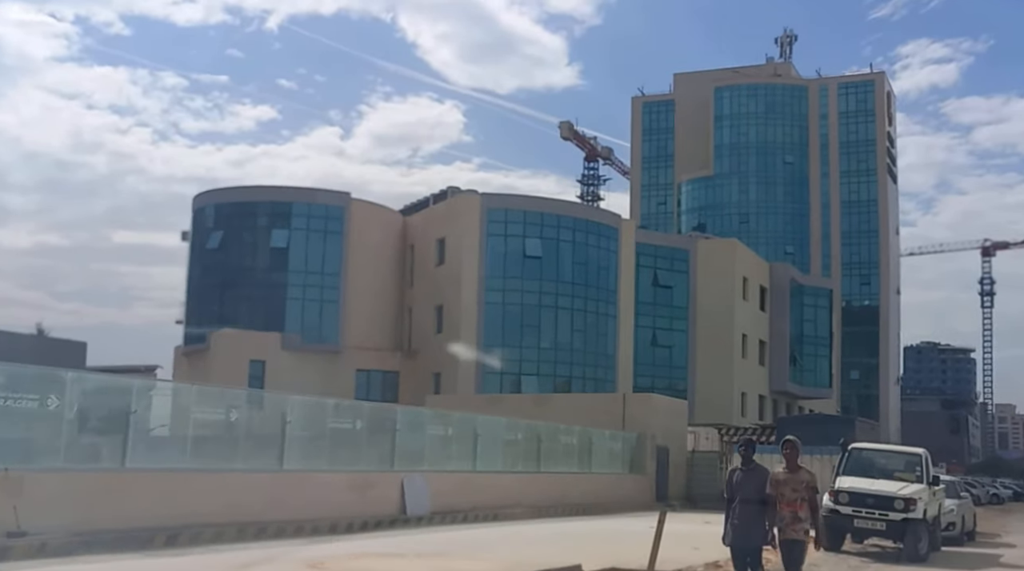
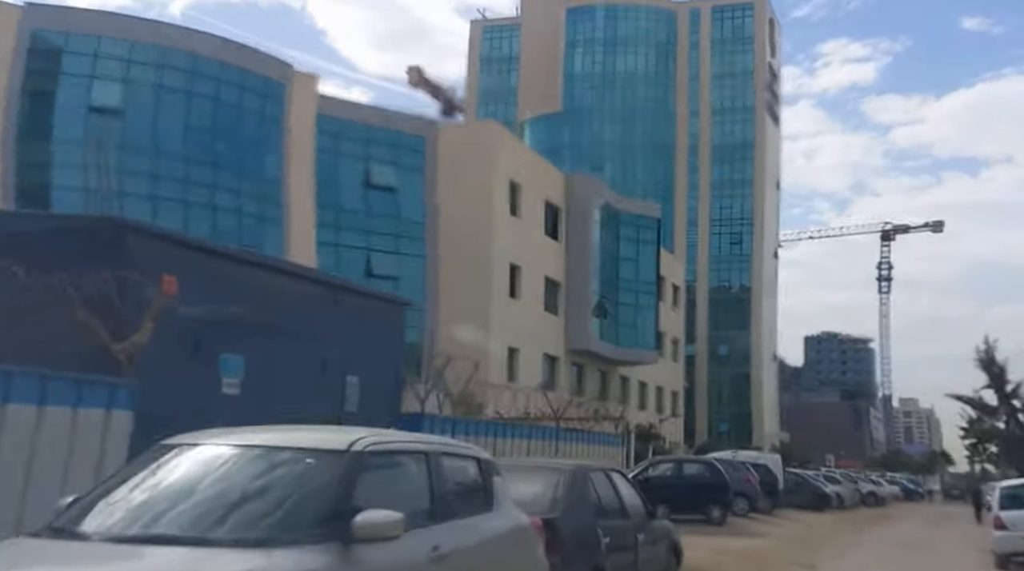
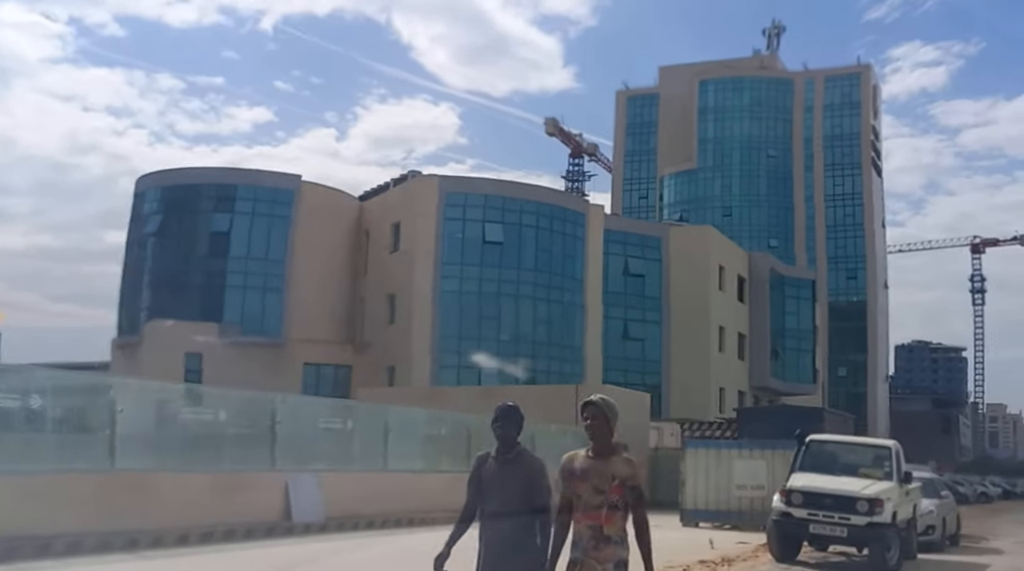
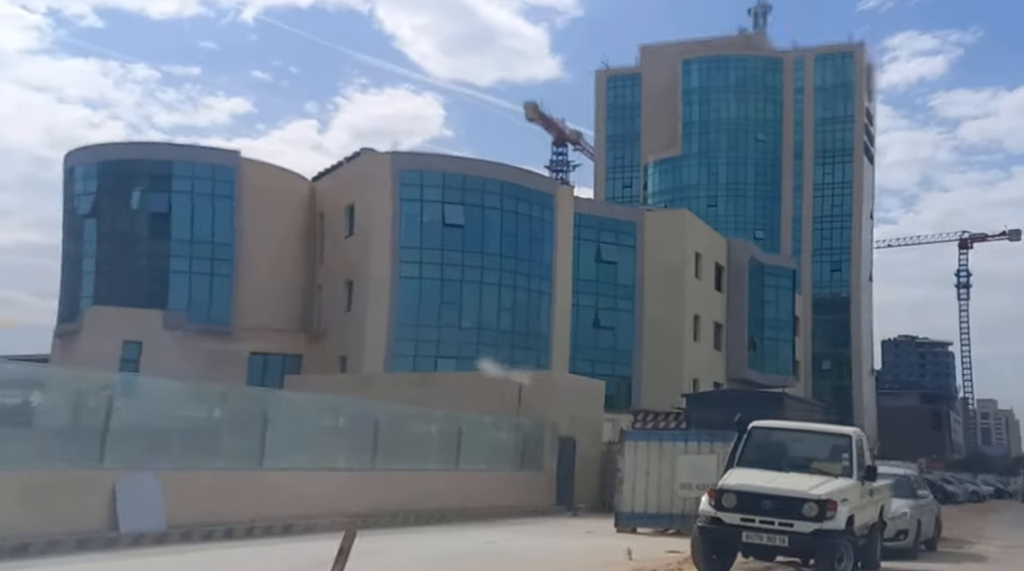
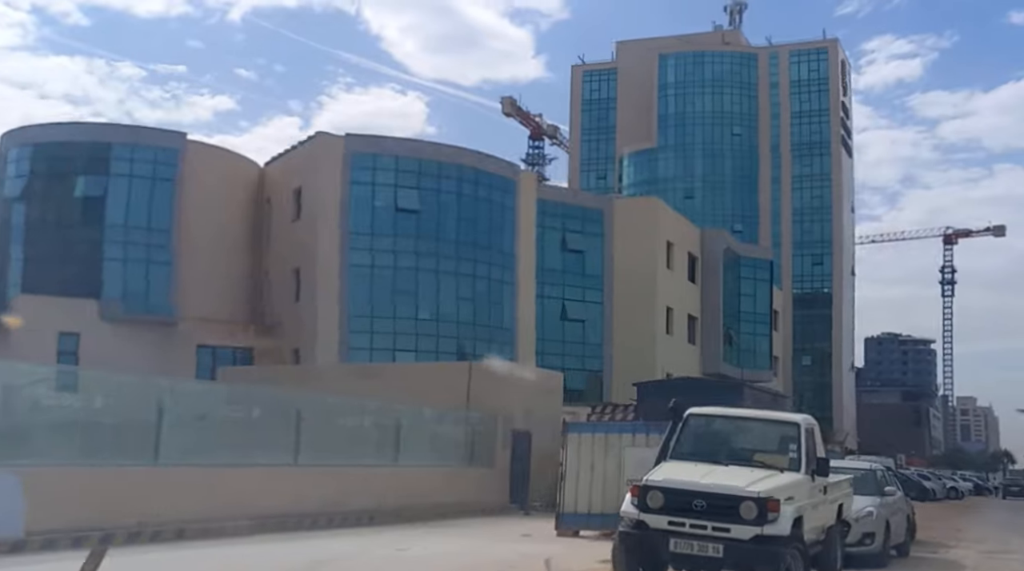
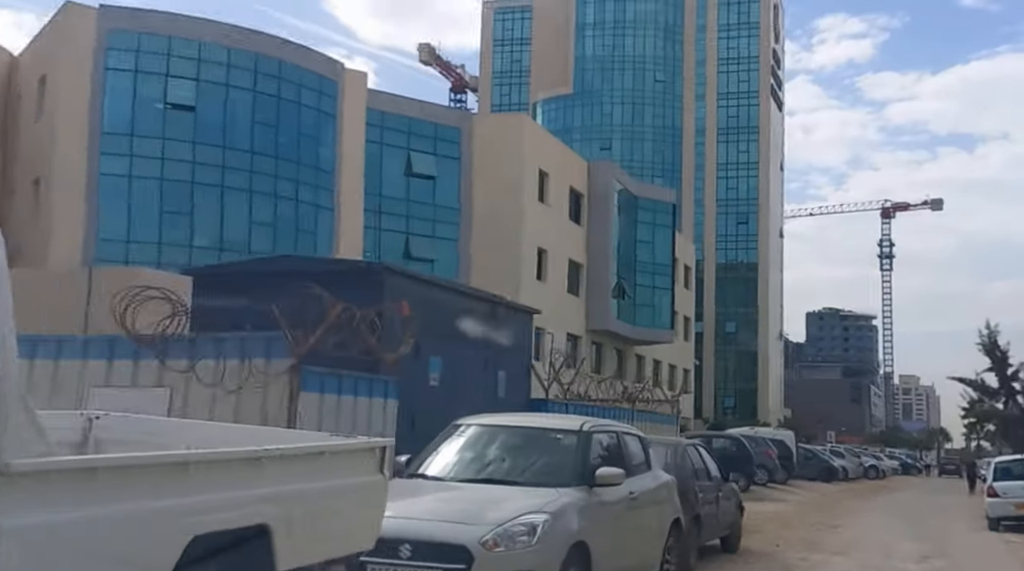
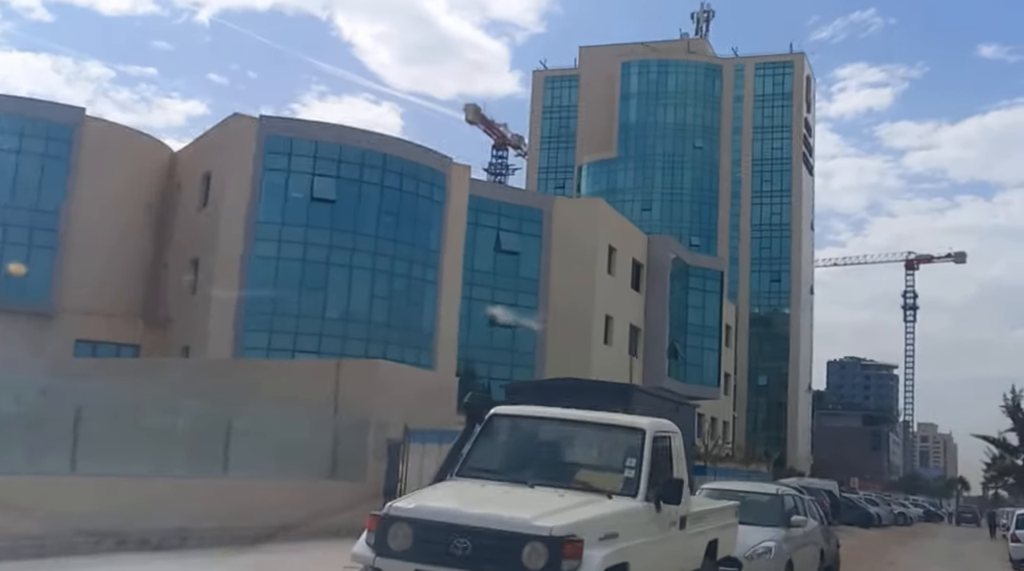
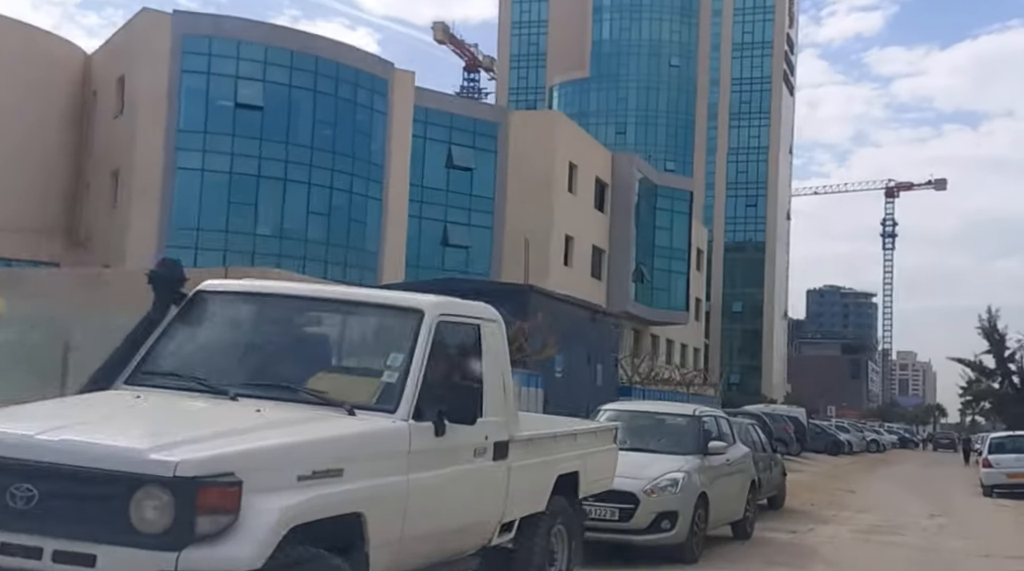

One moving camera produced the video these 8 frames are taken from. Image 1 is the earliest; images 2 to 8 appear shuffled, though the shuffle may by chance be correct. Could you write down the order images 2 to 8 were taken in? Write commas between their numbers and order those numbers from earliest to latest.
3, 4, 5, 7, 8, 6, 2
